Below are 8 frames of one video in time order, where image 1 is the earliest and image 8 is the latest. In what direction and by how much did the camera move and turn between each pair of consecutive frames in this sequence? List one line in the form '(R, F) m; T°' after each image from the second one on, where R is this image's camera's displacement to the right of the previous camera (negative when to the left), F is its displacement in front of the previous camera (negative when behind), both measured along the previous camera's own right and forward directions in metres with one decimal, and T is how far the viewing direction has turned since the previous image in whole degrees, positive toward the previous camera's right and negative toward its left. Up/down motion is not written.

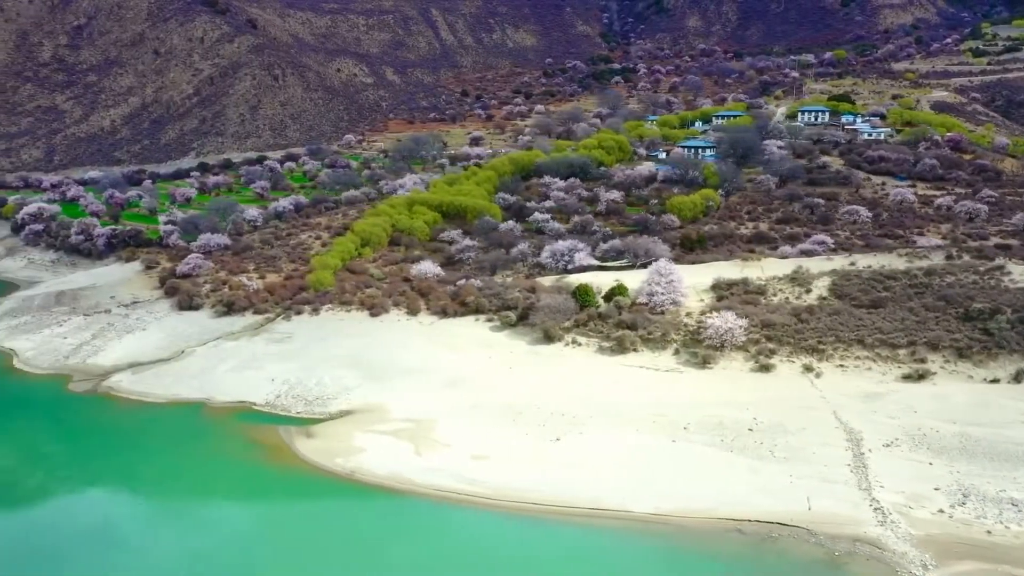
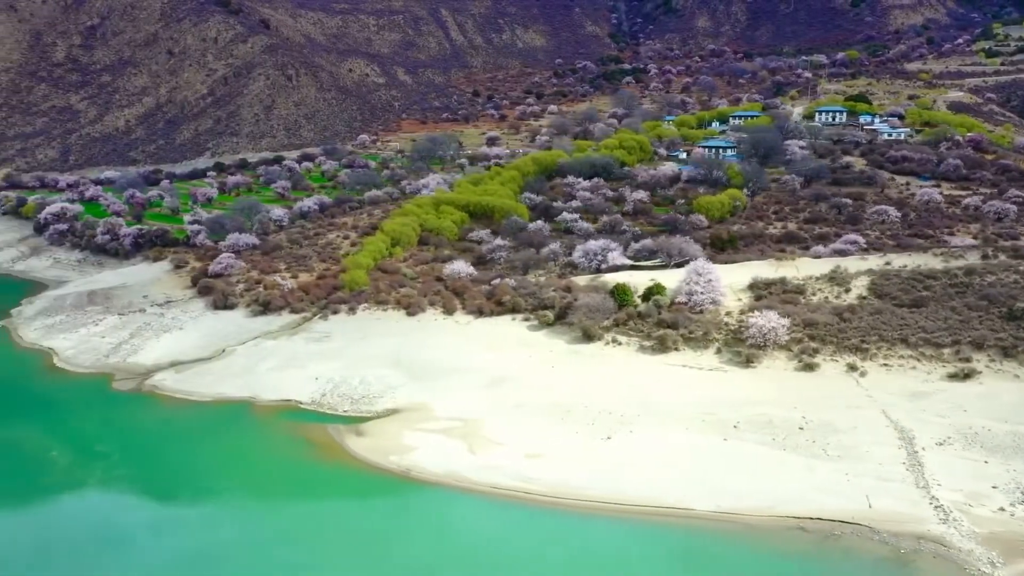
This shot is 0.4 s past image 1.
(-1.4, -0.1) m; 0°
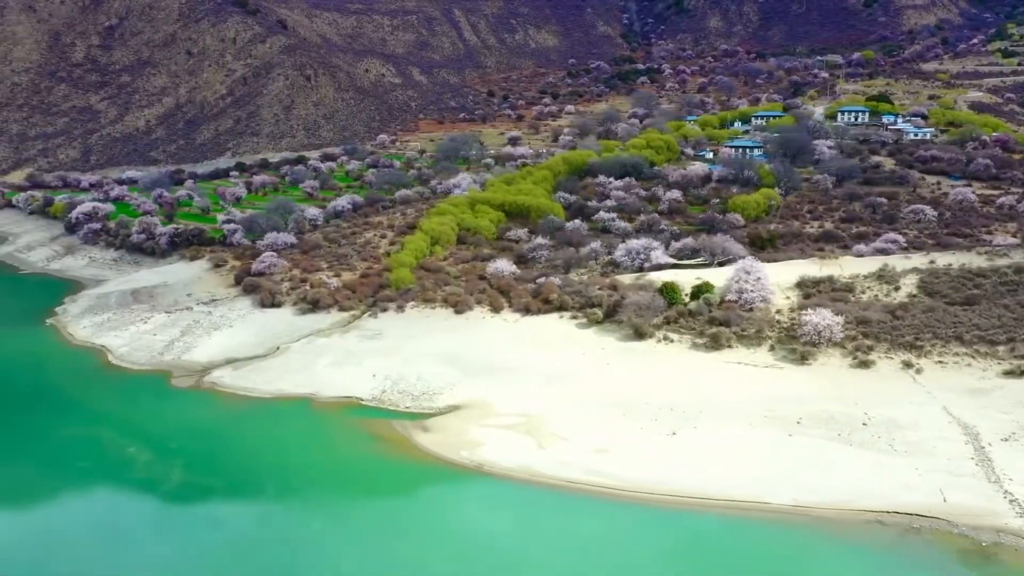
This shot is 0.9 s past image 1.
(-1.9, -0.3) m; 0°
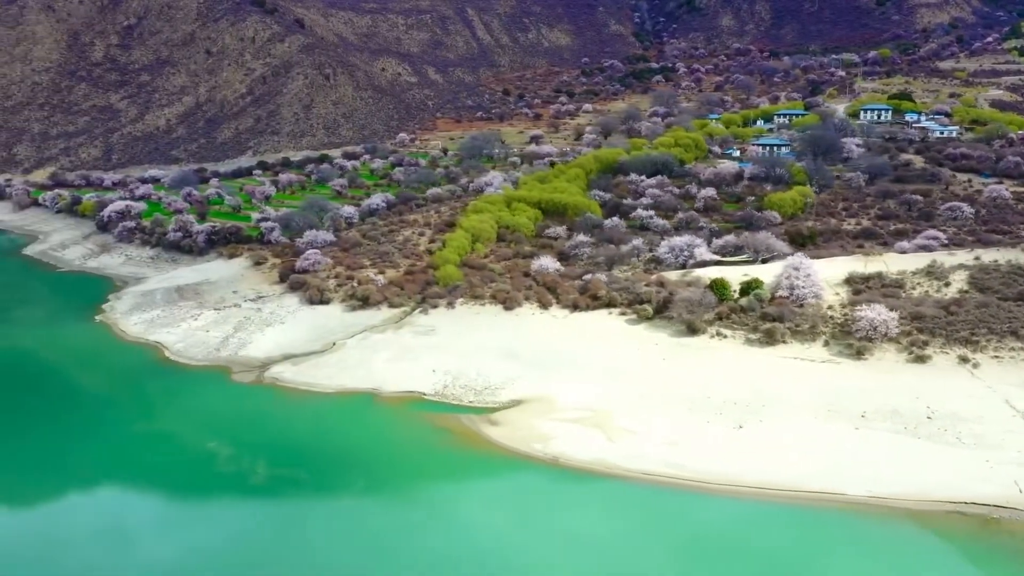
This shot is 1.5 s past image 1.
(-2.0, -0.3) m; 0°
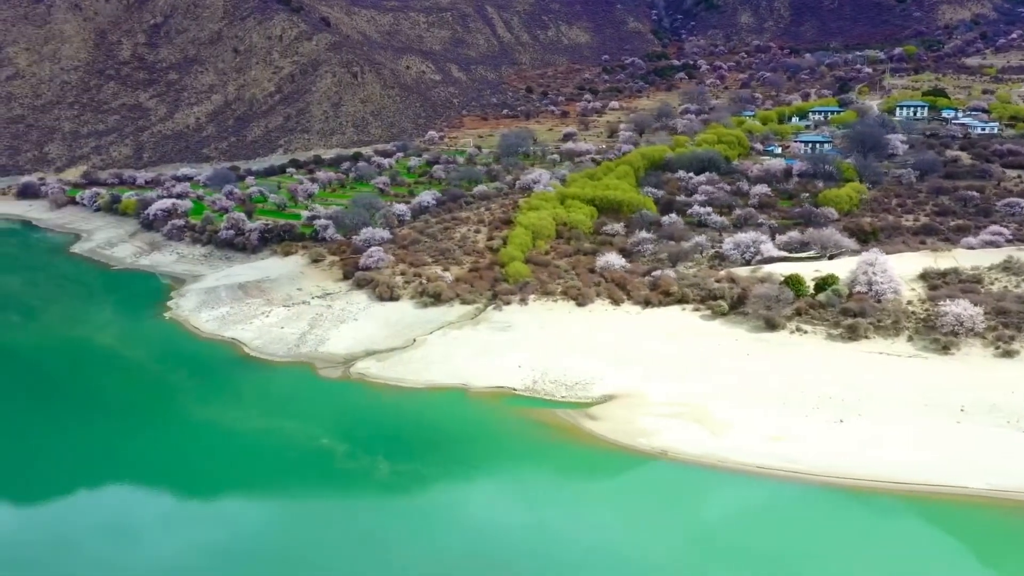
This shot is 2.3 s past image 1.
(-3.0, -0.2) m; 0°
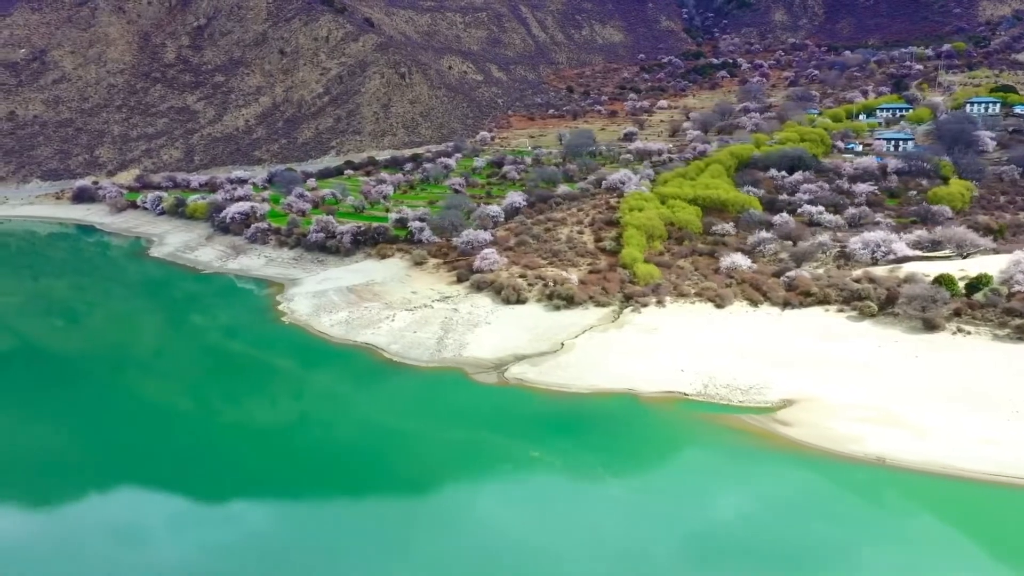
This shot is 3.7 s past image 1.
(-5.6, +0.7) m; 0°
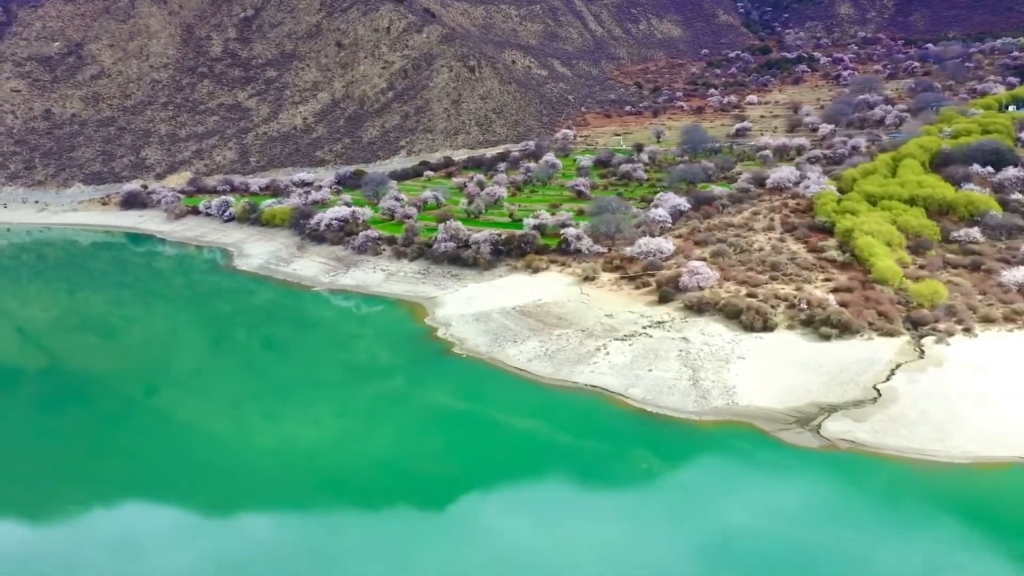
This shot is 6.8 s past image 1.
(-8.5, +7.5) m; 0°
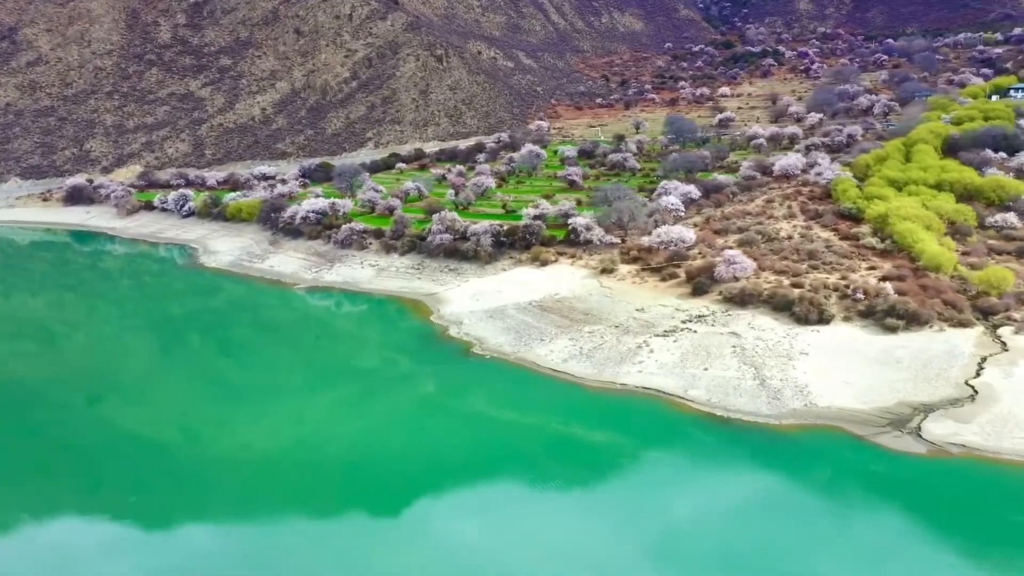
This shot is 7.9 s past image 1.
(-2.7, +3.2) m; +4°
